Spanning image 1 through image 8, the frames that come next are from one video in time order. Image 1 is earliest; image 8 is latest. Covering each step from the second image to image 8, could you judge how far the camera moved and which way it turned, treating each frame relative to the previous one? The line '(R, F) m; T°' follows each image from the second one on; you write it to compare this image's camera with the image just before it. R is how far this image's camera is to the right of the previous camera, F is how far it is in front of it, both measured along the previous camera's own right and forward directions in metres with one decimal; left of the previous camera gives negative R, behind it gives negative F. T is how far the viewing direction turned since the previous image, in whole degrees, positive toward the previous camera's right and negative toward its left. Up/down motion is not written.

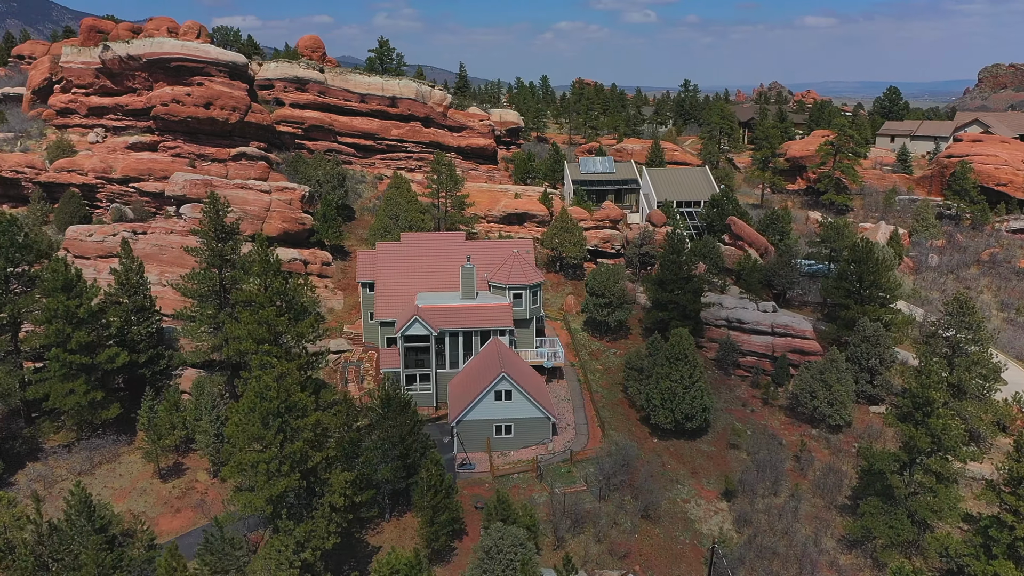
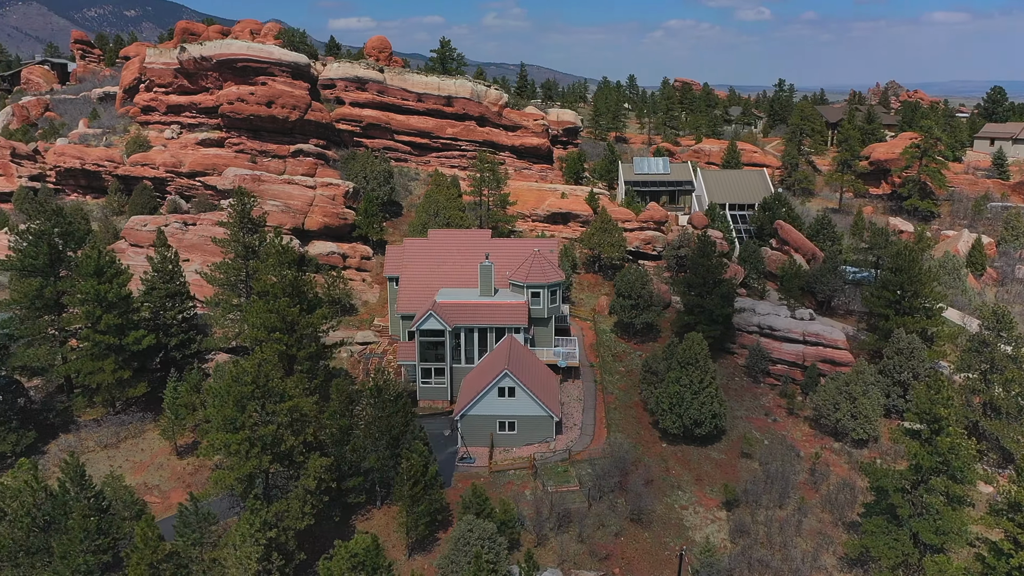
(+3.5, -0.1) m; -7°
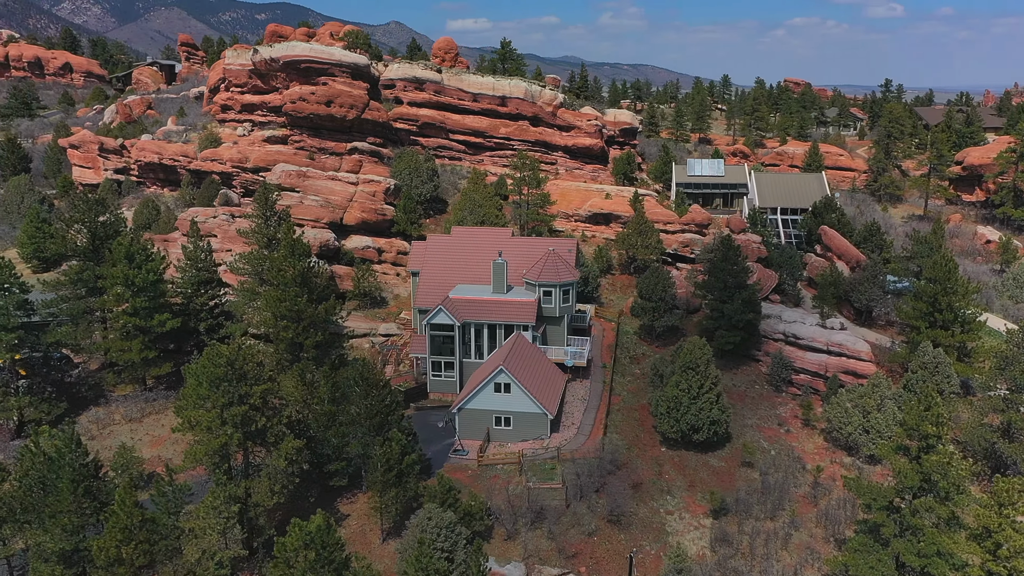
(+4.1, -0.2) m; -7°
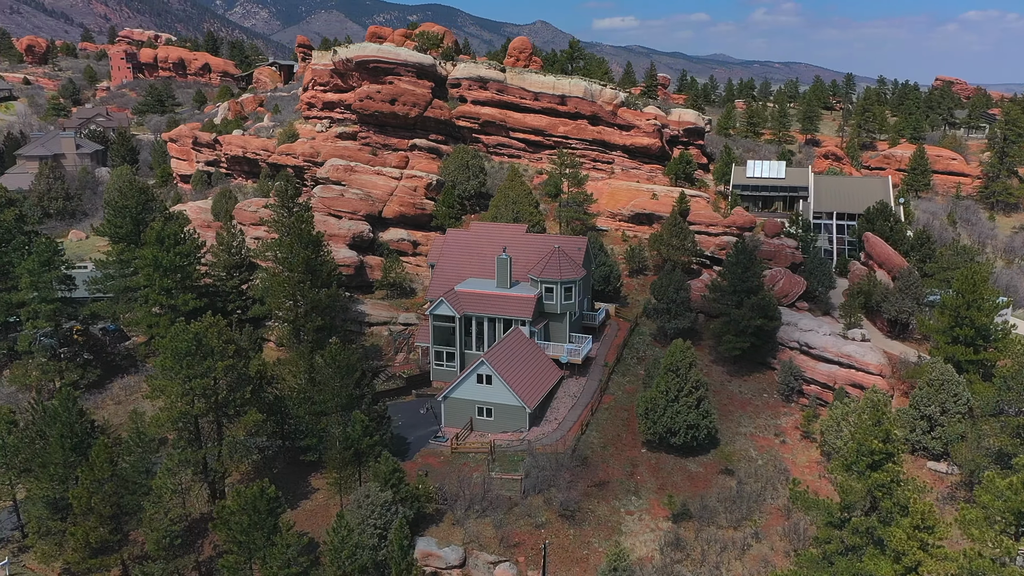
(+5.9, -0.2) m; -9°
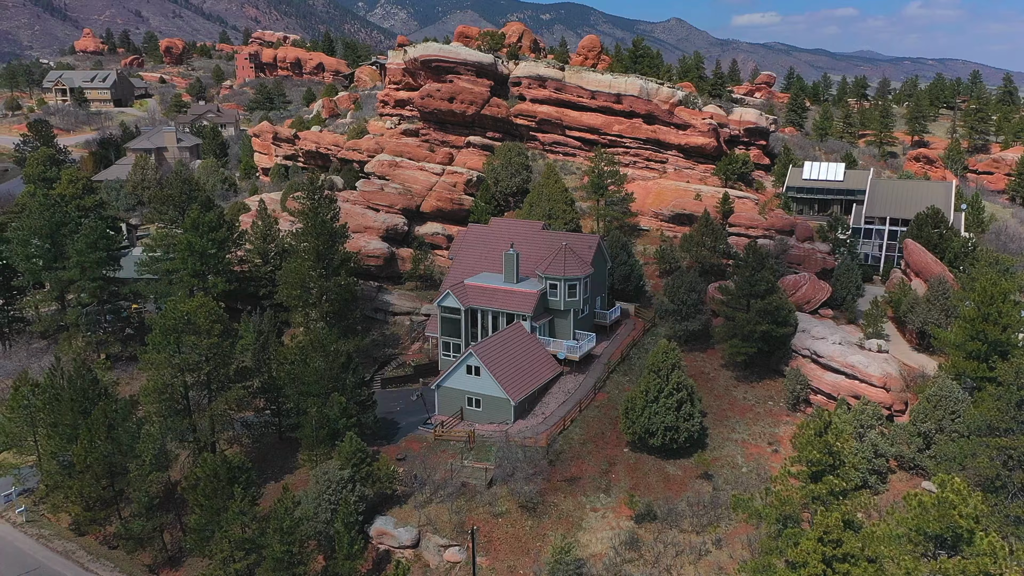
(+5.3, -0.2) m; -9°
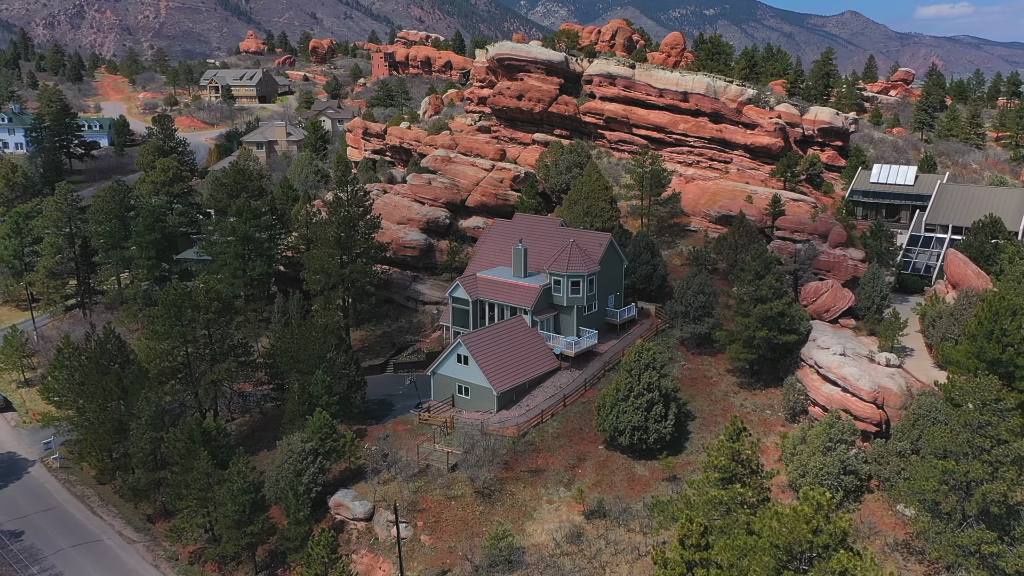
(+6.5, -0.2) m; -10°
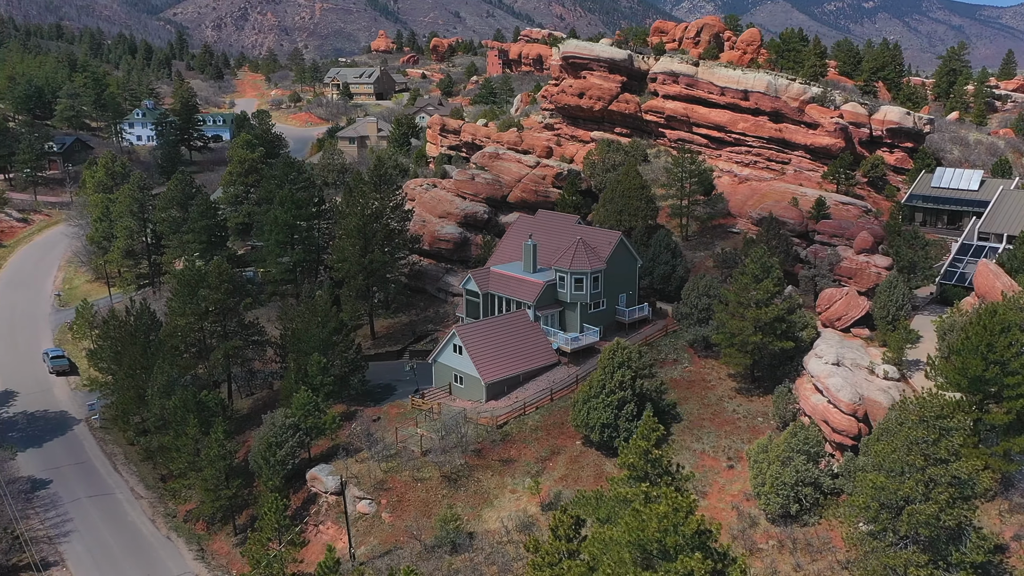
(+5.9, -0.3) m; -9°
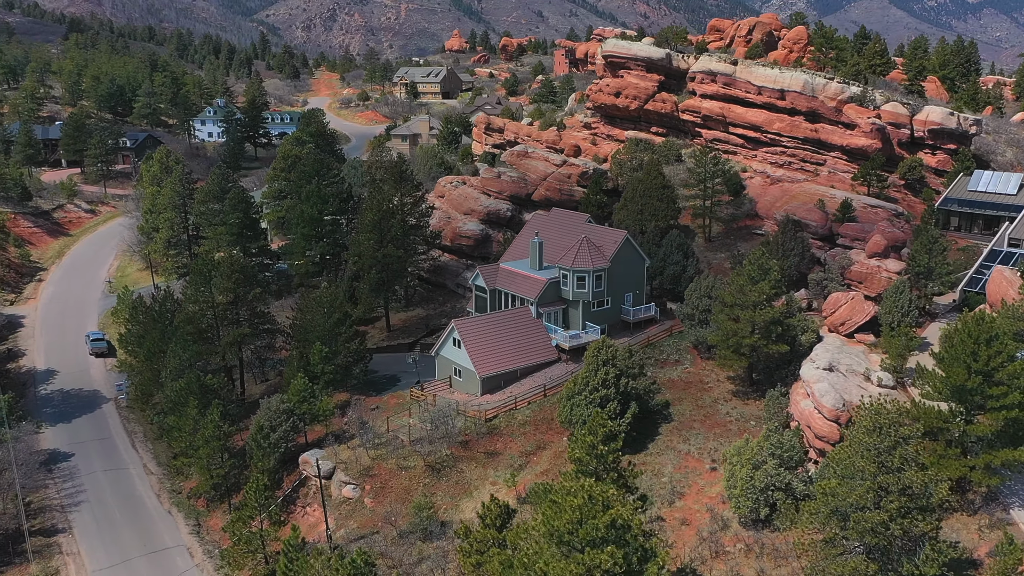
(+3.5, -0.3) m; -5°
